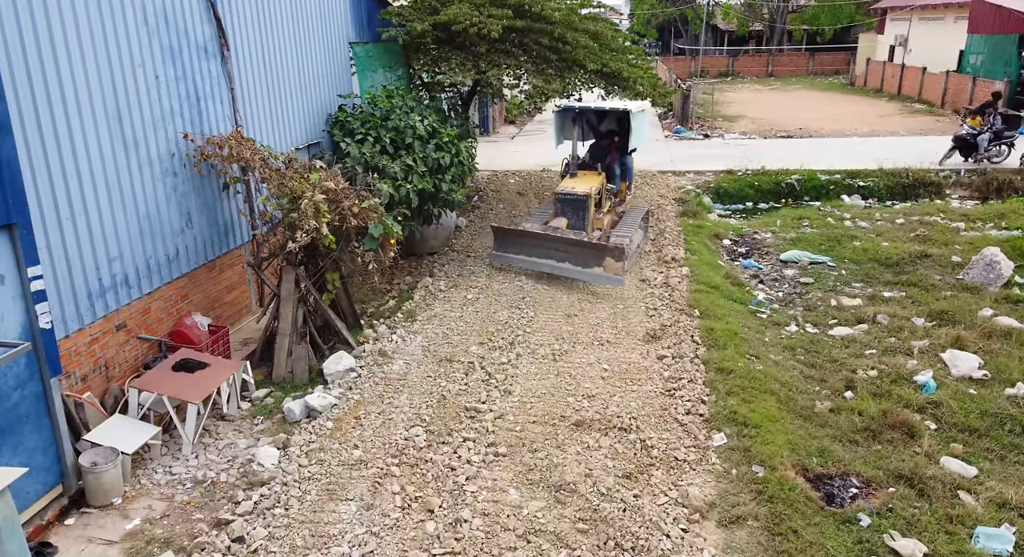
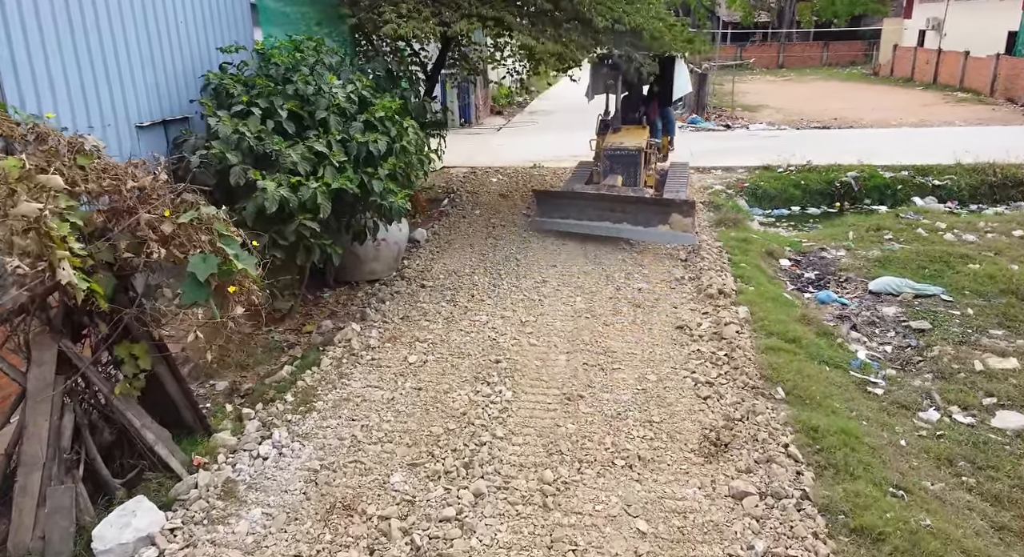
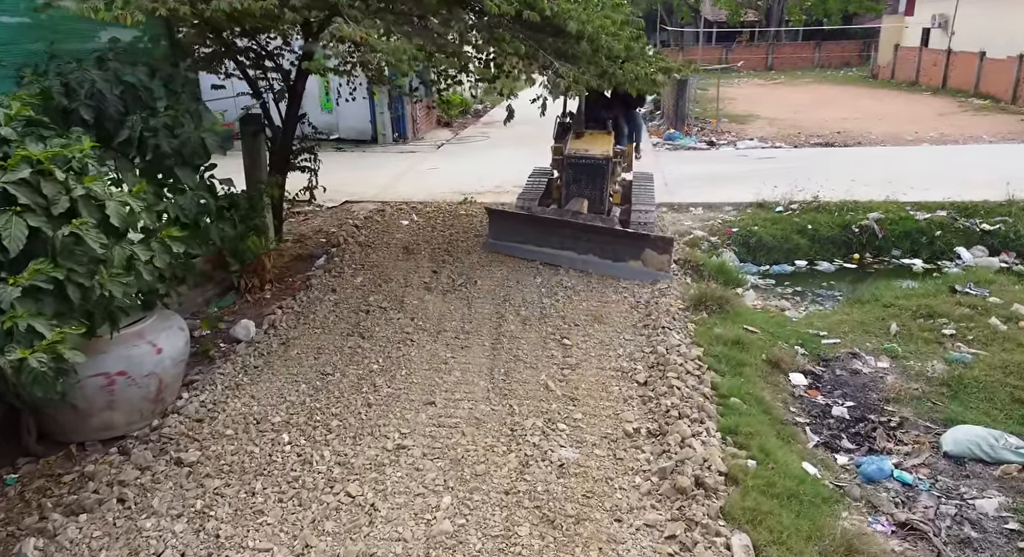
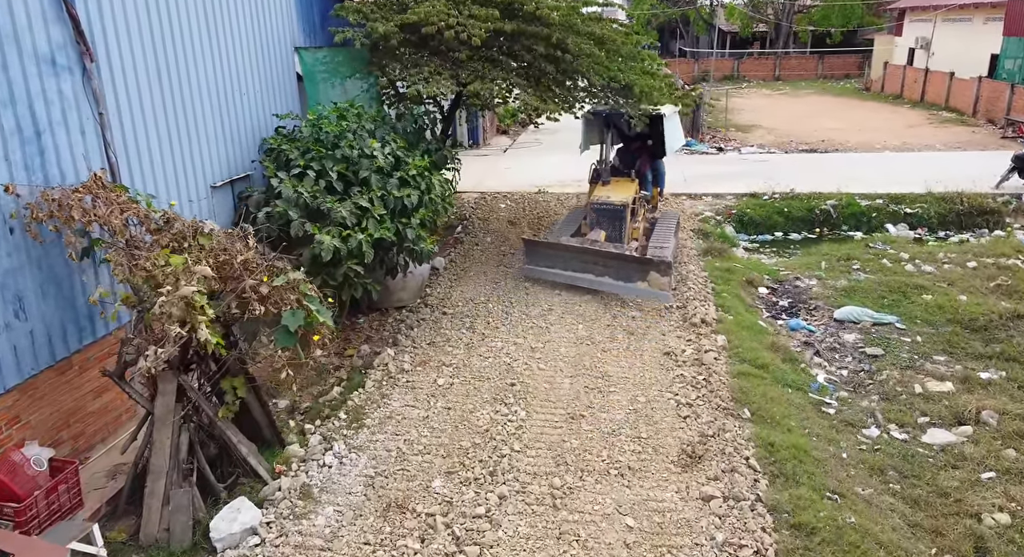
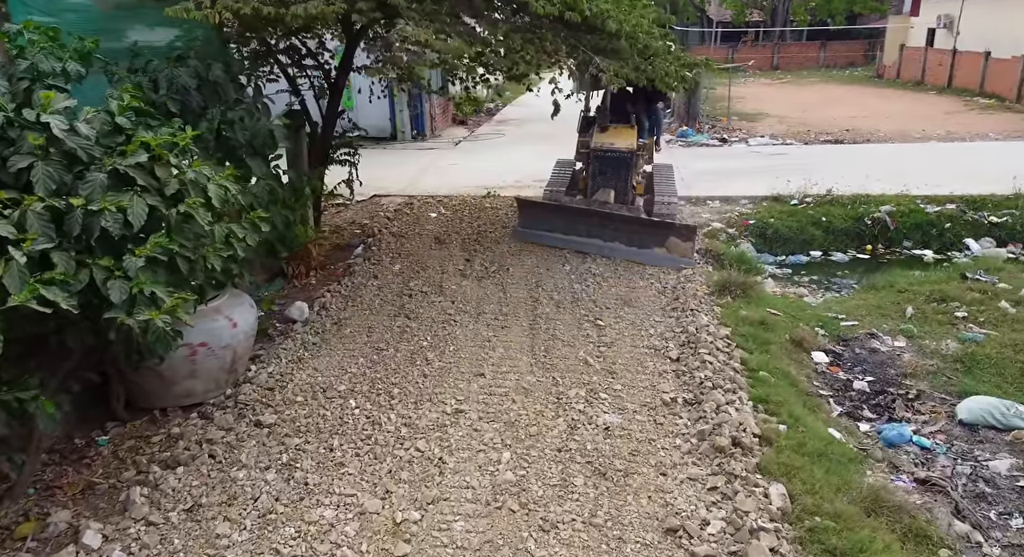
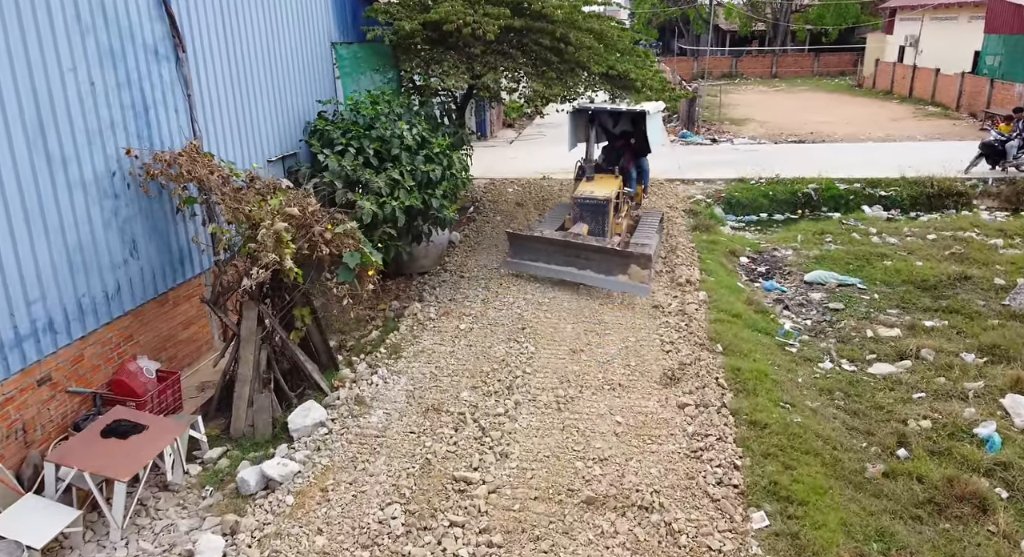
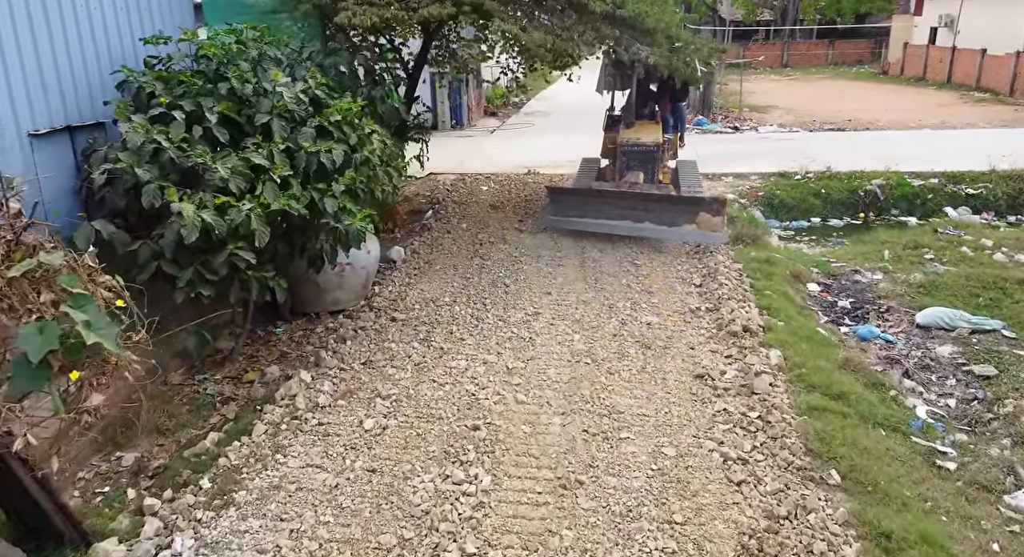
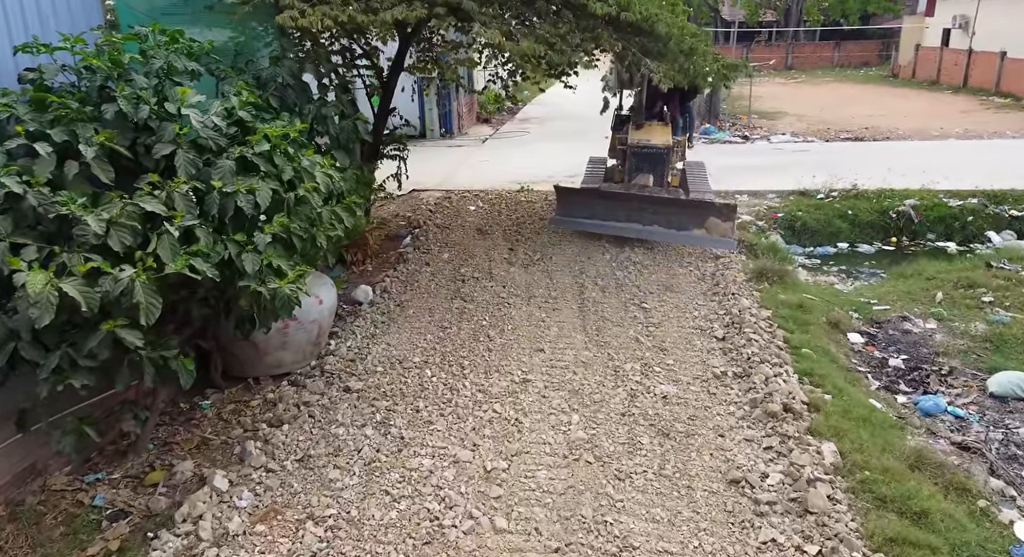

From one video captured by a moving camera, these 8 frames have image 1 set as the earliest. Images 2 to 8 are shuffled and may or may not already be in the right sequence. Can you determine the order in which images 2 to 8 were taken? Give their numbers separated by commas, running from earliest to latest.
6, 4, 2, 7, 8, 5, 3
